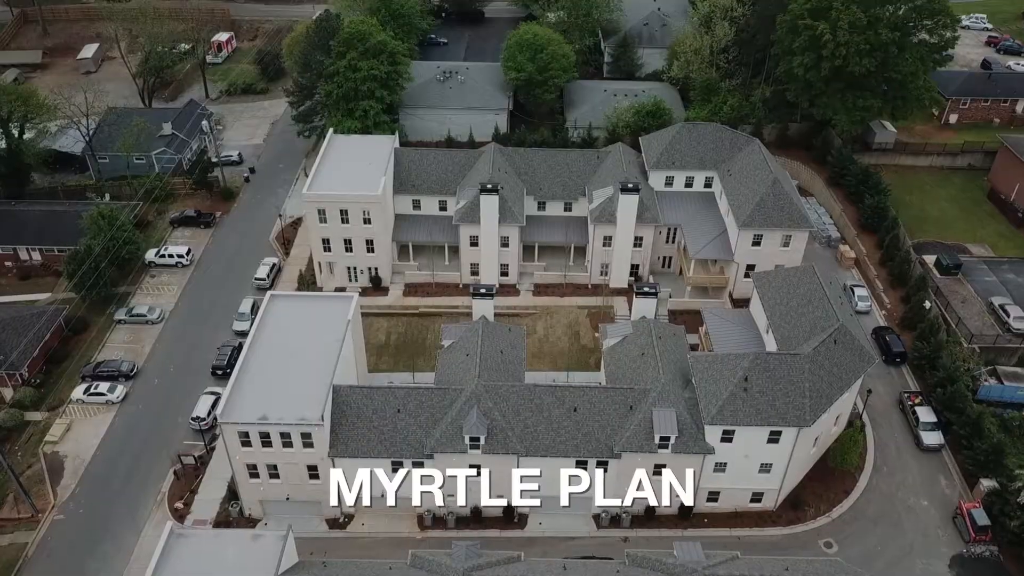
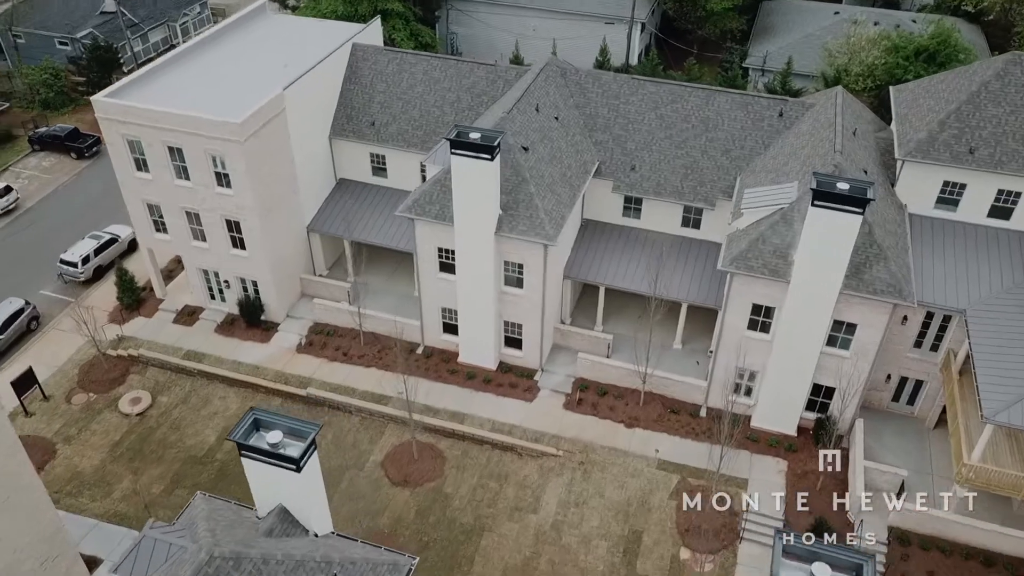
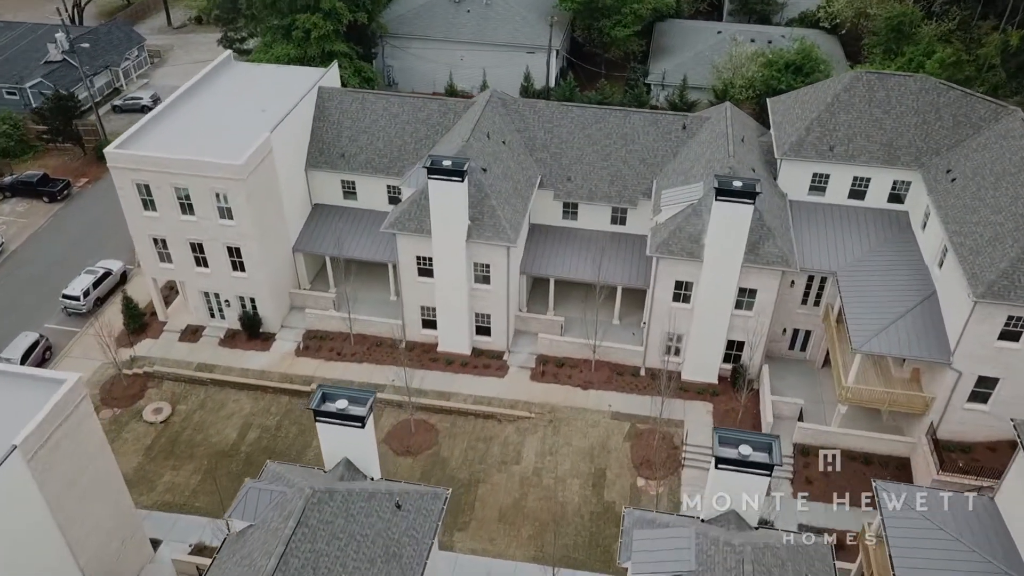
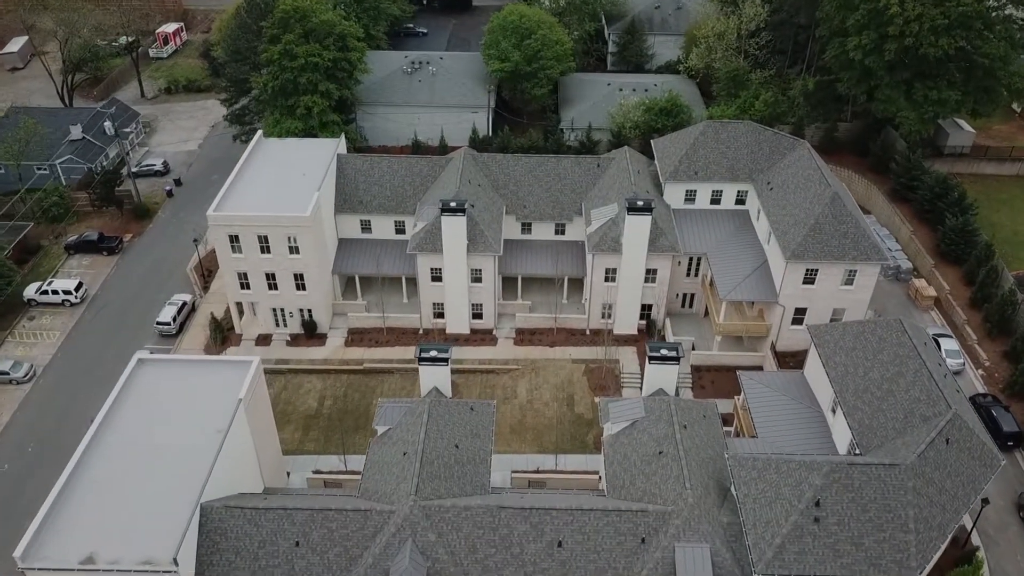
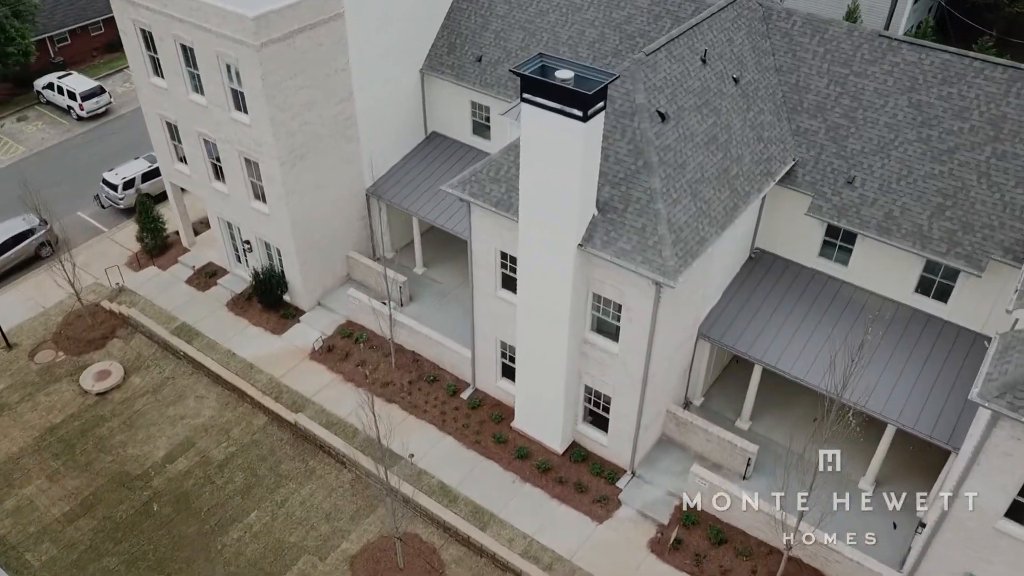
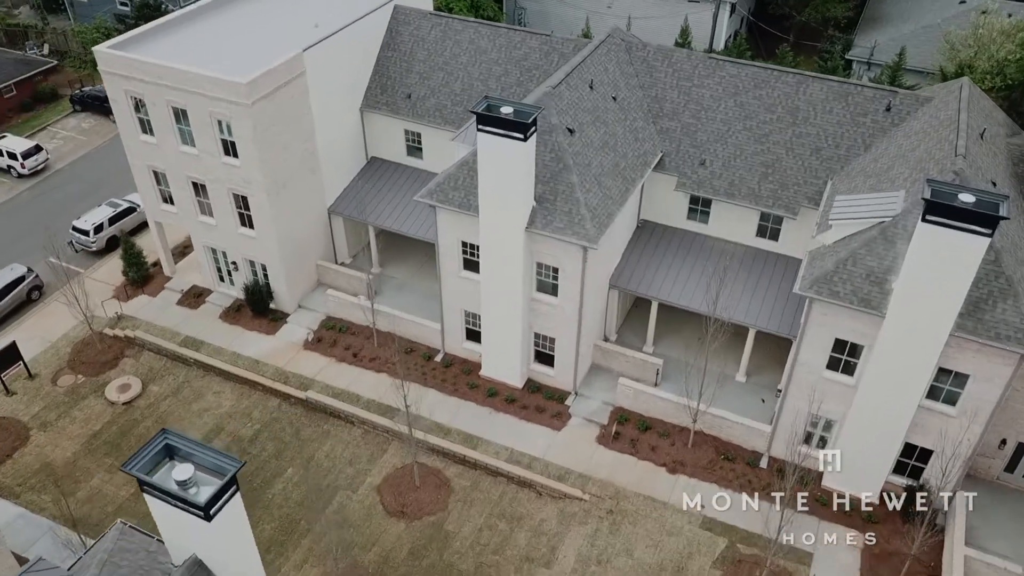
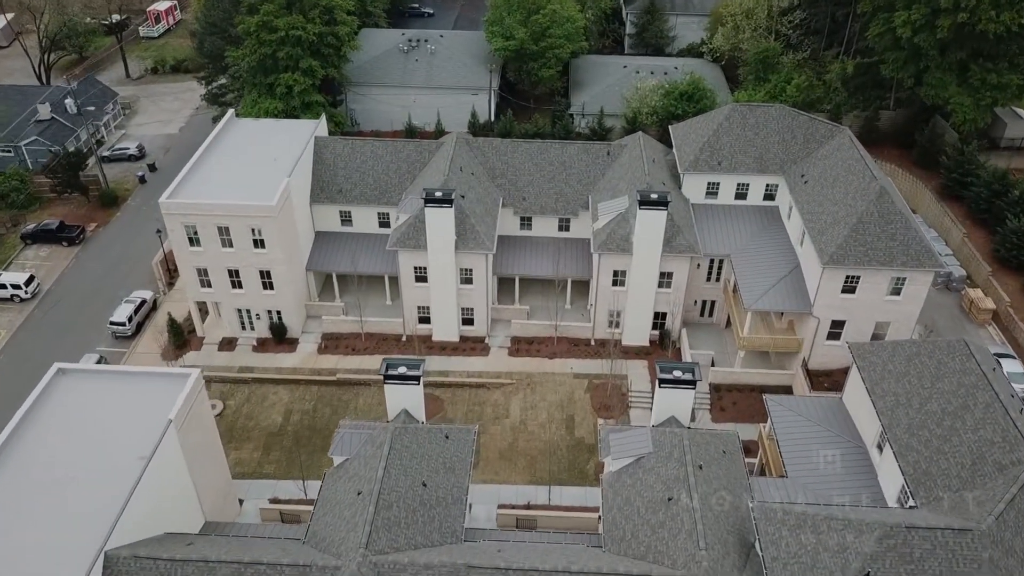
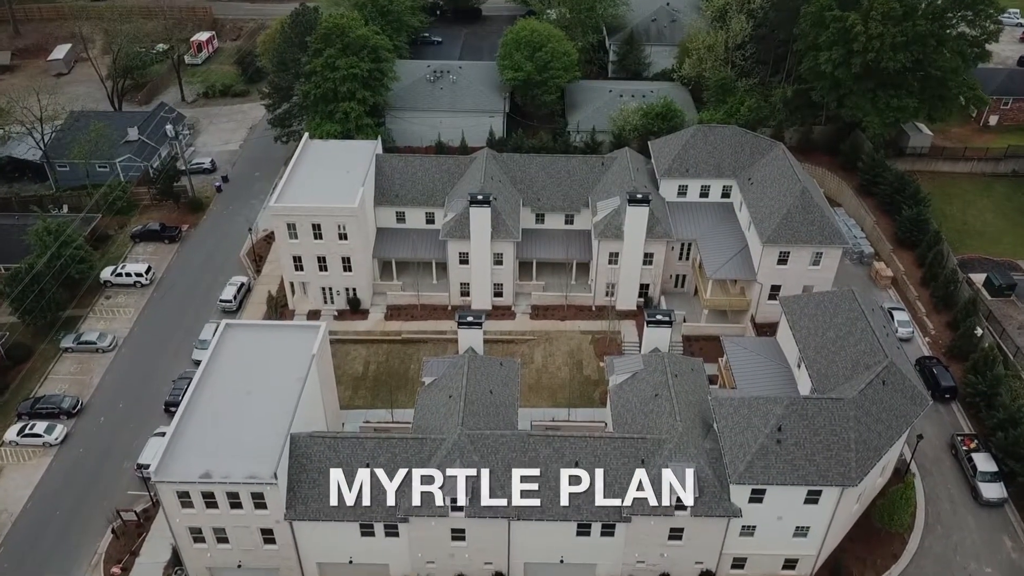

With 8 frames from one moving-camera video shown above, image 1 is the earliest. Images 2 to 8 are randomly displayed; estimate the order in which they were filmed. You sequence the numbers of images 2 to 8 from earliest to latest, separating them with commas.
8, 4, 7, 3, 2, 6, 5
